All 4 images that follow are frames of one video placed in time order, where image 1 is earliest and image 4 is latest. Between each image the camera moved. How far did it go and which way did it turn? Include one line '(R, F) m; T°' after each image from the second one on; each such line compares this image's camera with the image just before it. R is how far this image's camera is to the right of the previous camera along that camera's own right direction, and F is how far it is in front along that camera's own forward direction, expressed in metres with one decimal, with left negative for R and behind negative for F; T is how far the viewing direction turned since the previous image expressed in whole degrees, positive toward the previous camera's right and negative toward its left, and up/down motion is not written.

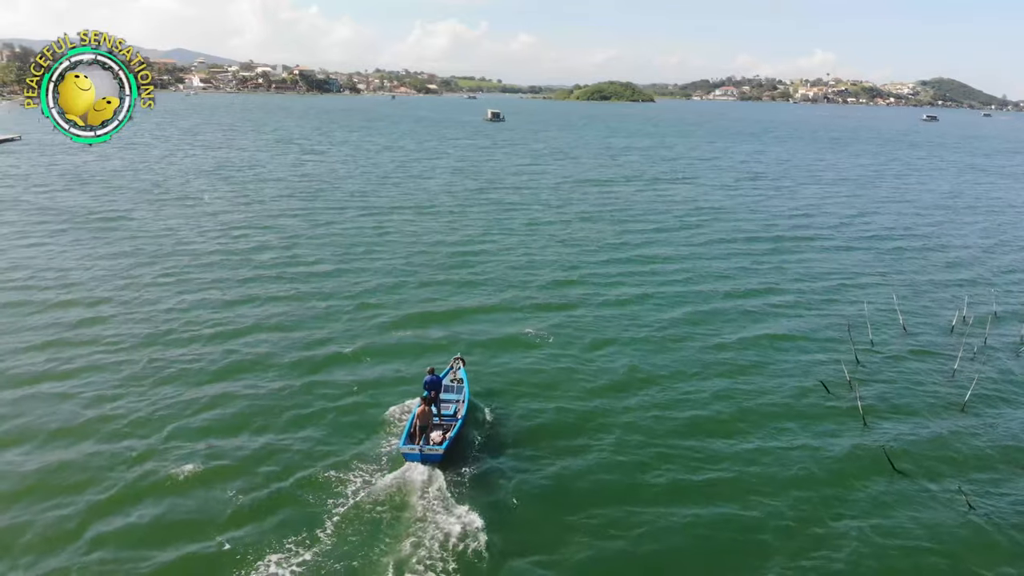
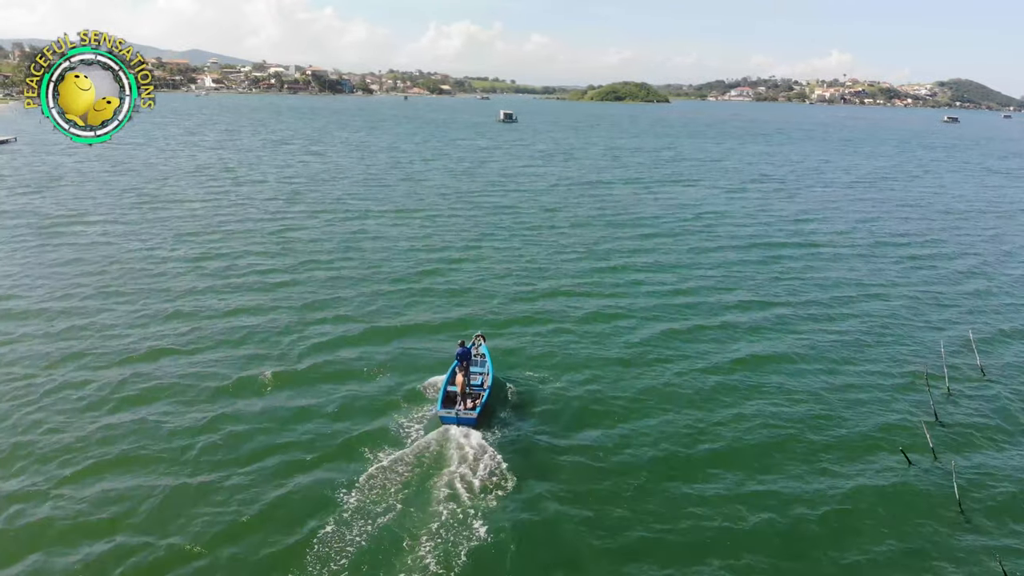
(+1.6, +1.9) m; -1°
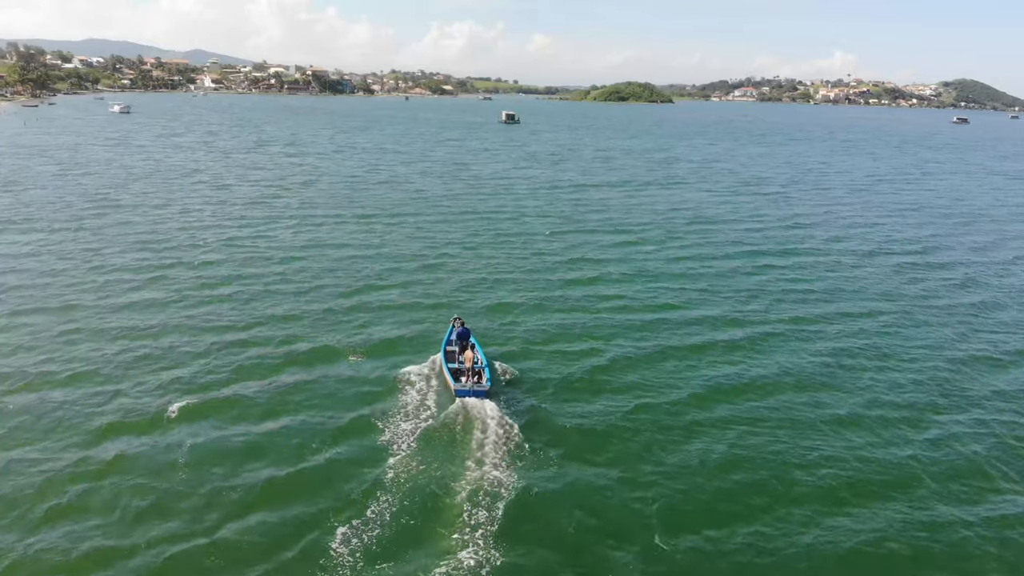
(+1.6, +1.3) m; 0°
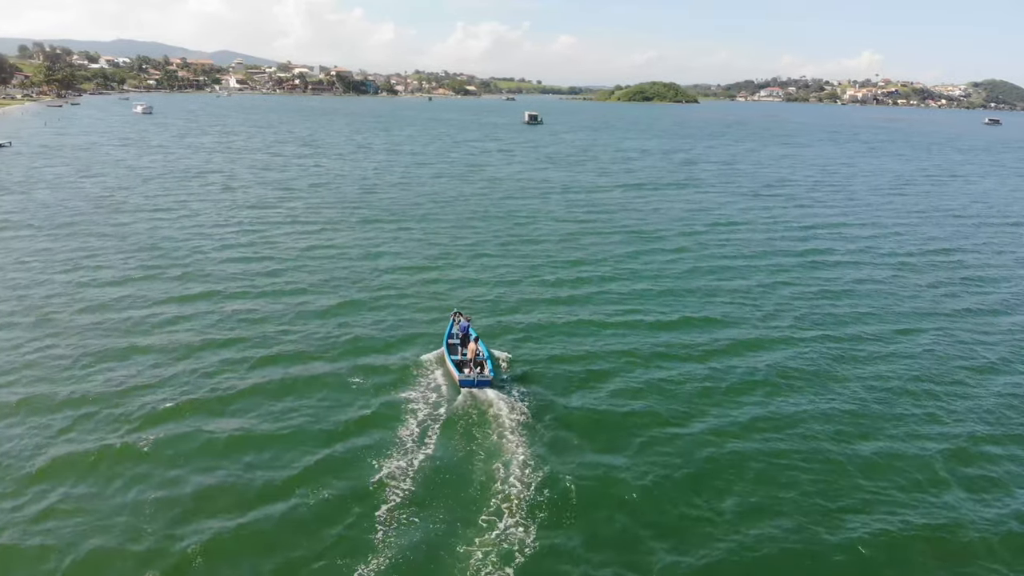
(+0.9, +0.7) m; -2°
